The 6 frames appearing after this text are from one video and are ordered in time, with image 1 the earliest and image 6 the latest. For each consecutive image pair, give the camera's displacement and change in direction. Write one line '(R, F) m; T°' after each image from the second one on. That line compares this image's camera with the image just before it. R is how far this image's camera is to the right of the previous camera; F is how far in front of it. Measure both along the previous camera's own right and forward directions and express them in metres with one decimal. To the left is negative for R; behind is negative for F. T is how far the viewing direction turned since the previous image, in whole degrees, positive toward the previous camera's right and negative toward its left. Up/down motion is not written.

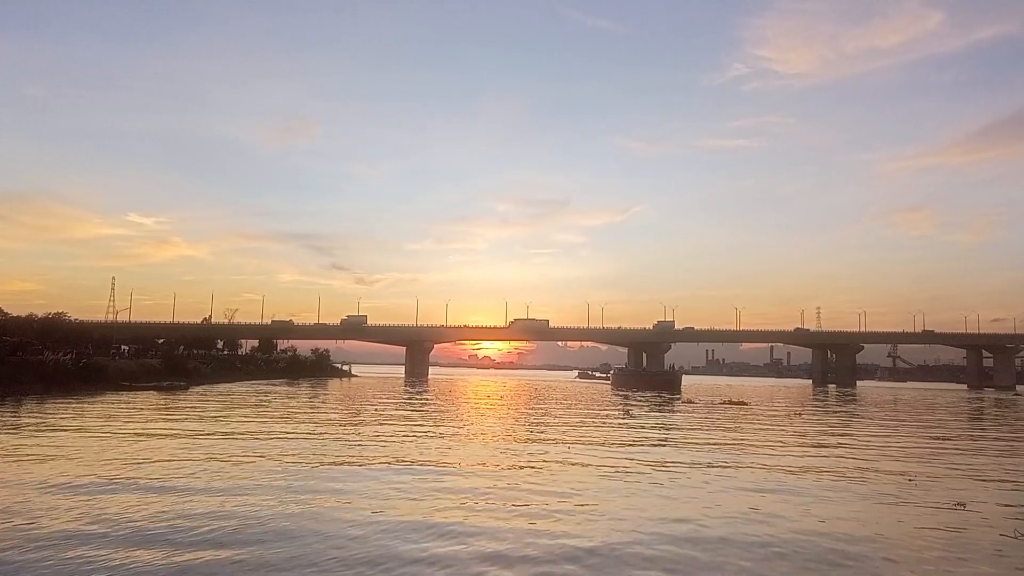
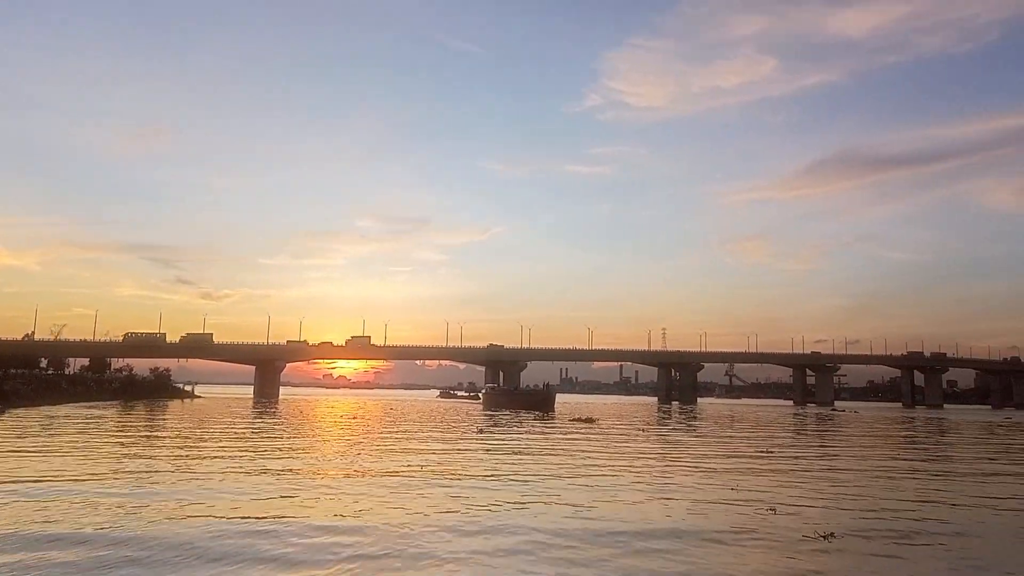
(-1.5, -0.5) m; +11°
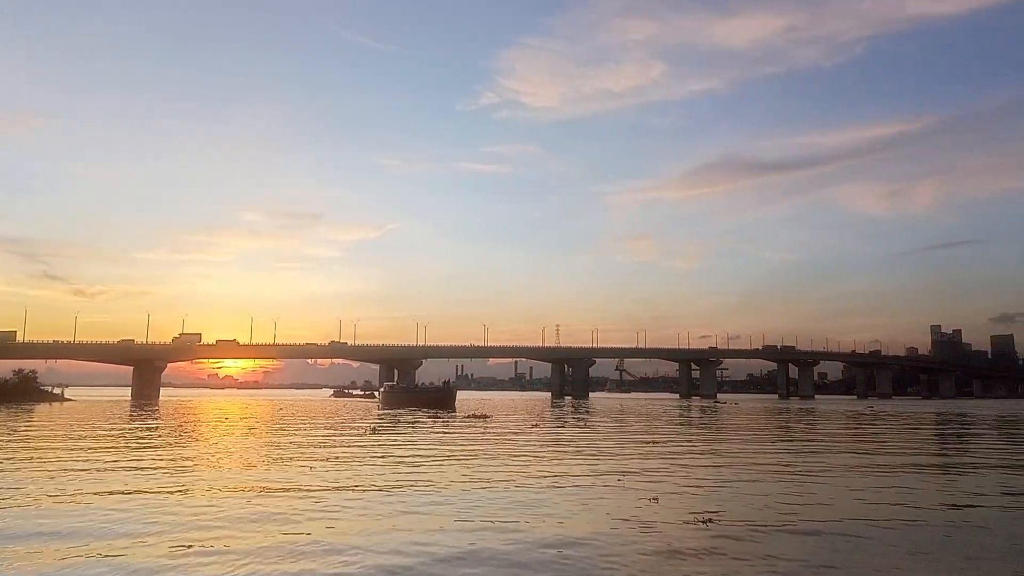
(-0.4, -0.7) m; +8°
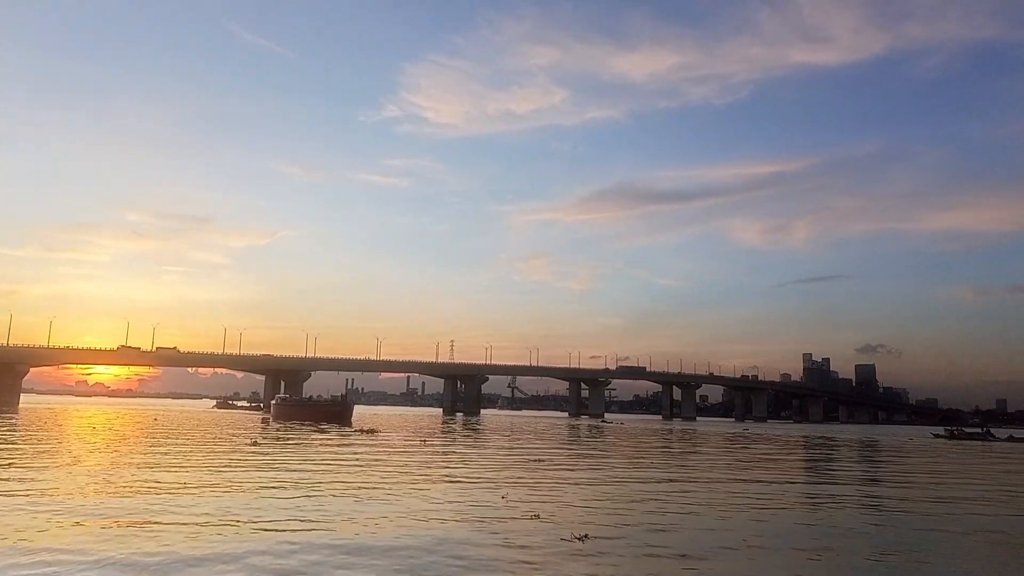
(-0.3, -0.8) m; +8°
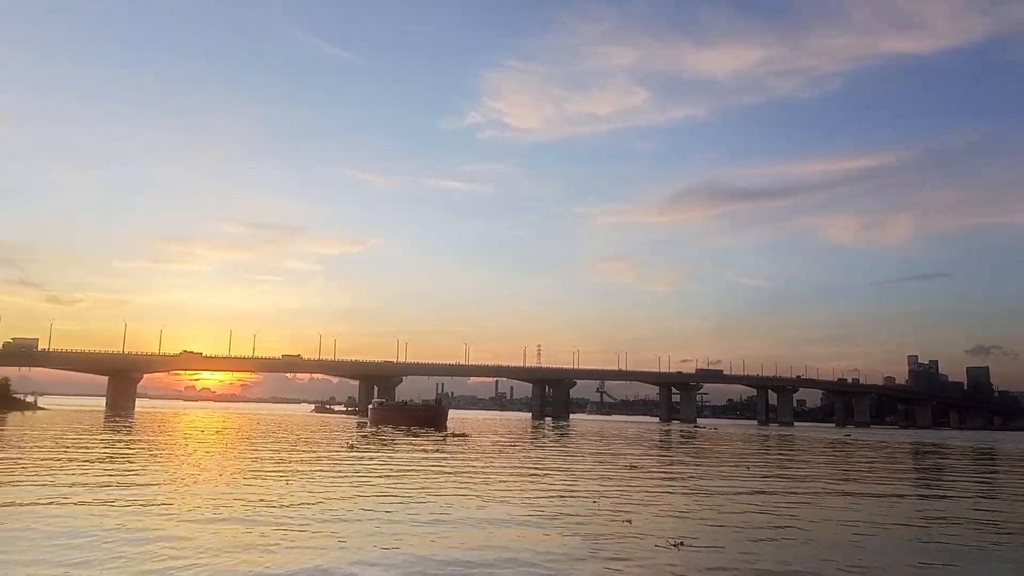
(-0.5, +0.8) m; -6°
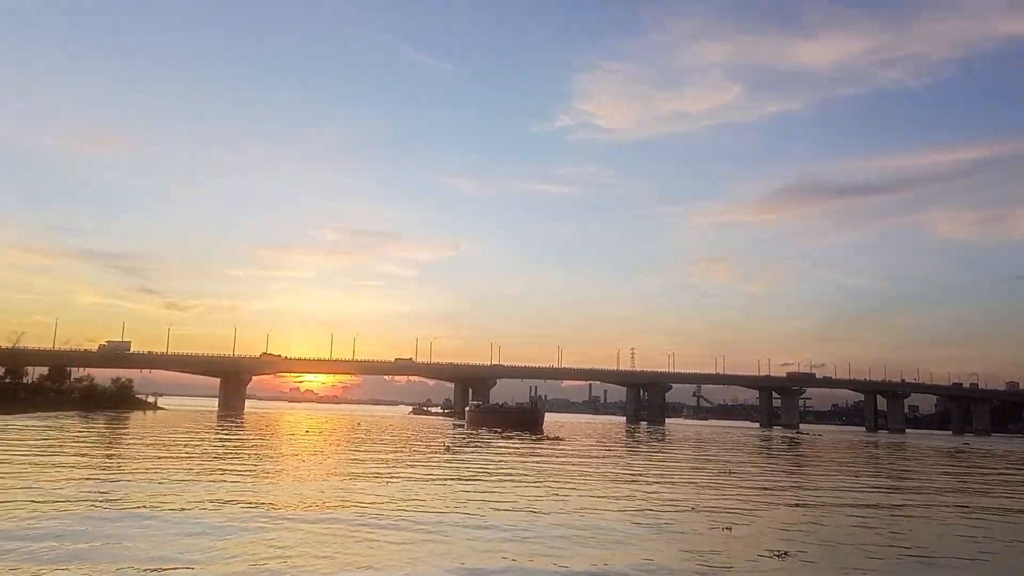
(-0.1, +0.3) m; -7°
